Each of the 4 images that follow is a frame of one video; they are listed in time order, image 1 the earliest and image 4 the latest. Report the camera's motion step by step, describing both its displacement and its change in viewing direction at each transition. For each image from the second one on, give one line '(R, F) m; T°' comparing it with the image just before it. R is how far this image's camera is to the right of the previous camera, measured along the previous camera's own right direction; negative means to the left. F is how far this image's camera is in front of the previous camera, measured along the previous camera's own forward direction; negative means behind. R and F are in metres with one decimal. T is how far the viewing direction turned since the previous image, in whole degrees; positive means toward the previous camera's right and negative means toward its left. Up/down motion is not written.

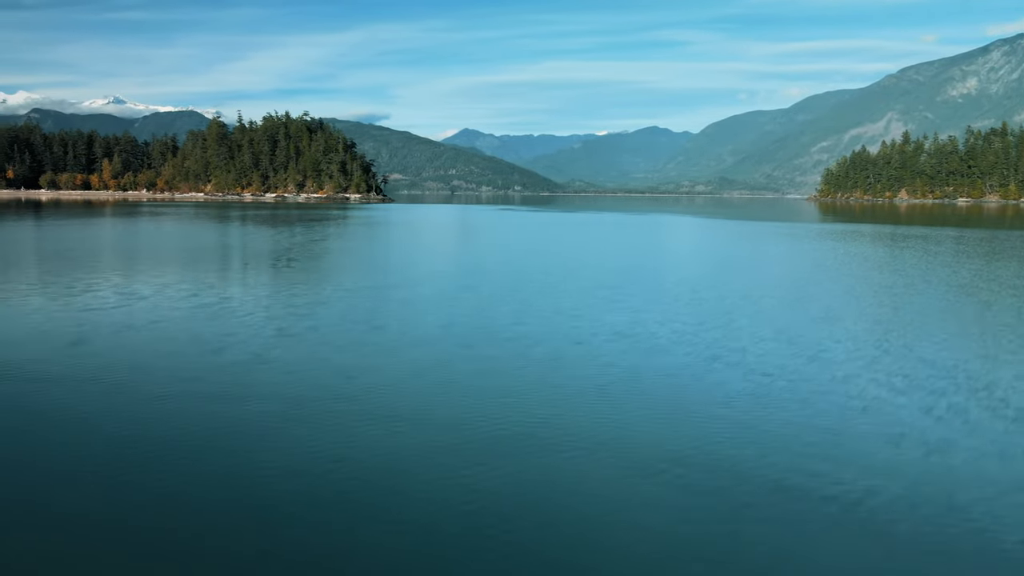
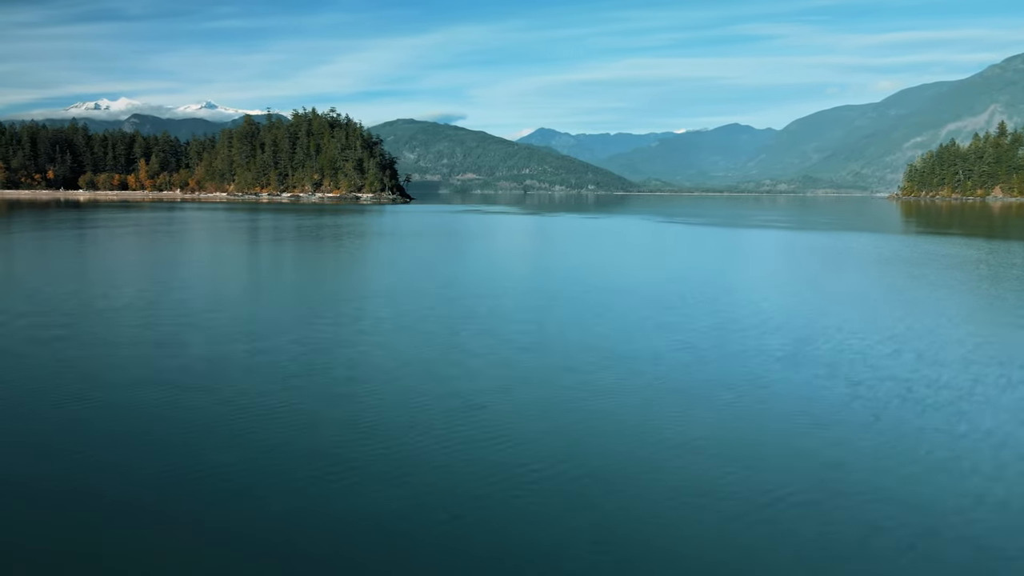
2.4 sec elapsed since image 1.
(+3.8, +6.0) m; -6°
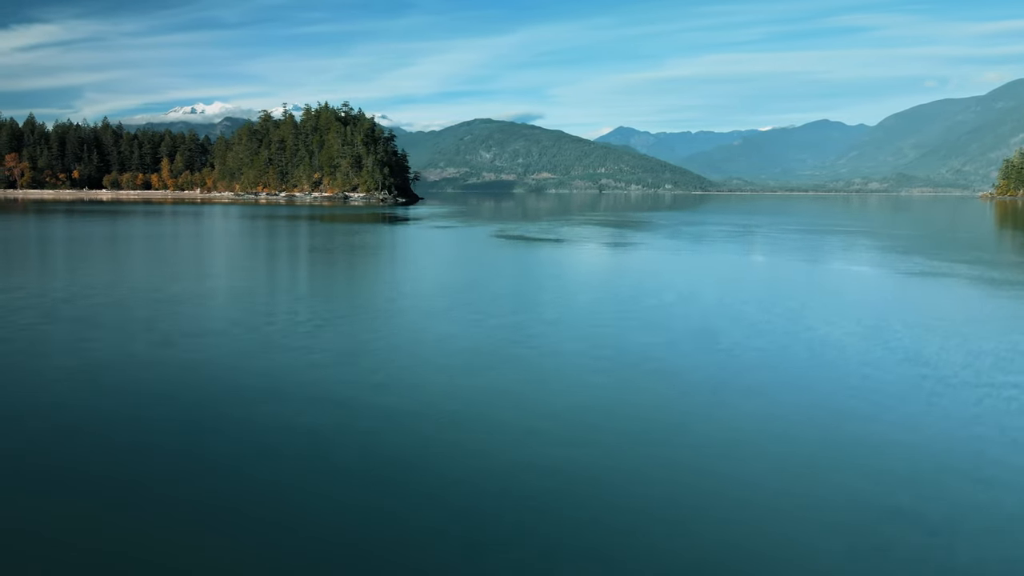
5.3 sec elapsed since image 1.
(+4.7, +7.5) m; -6°
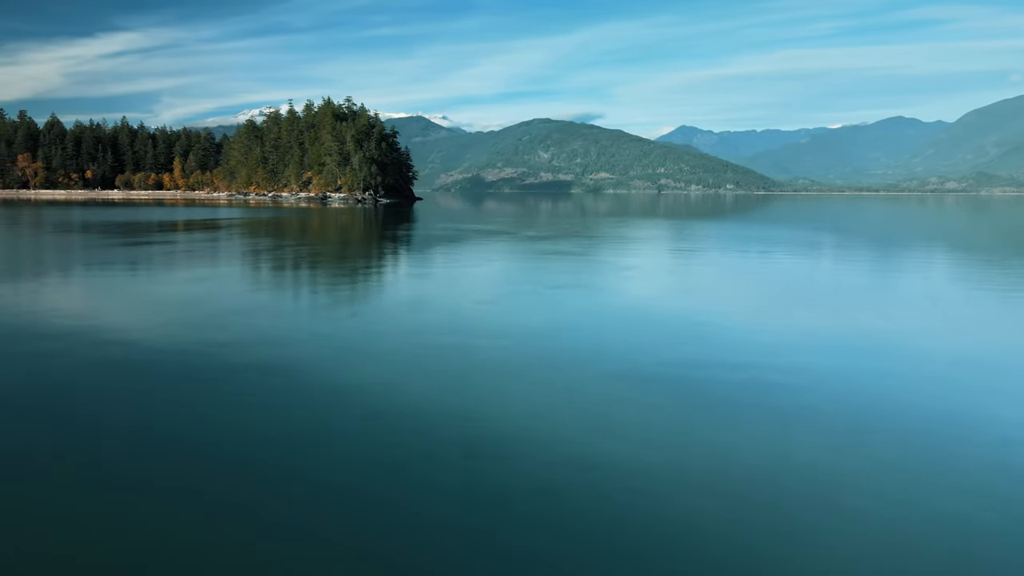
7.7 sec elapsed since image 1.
(+3.6, +6.5) m; -5°
